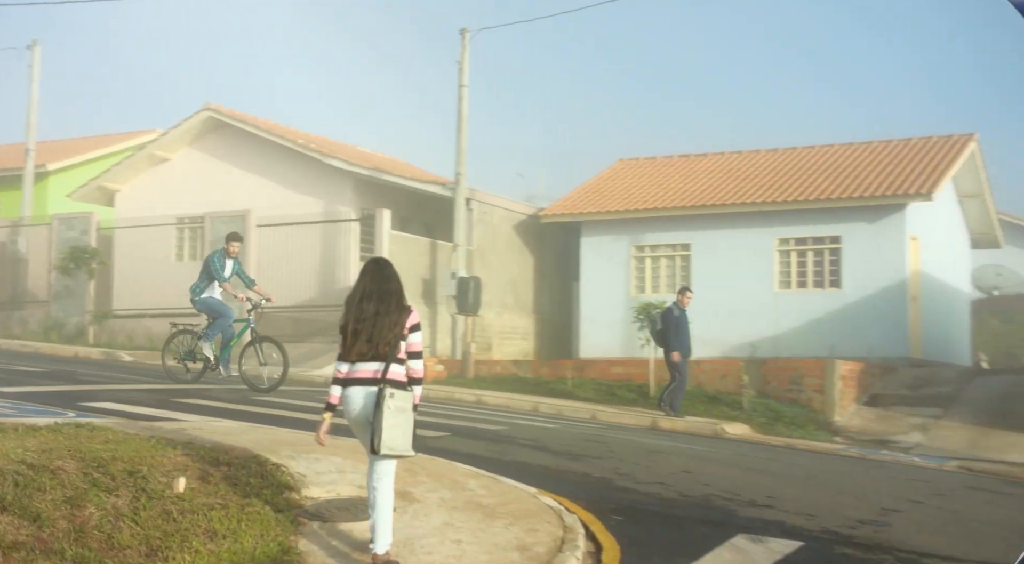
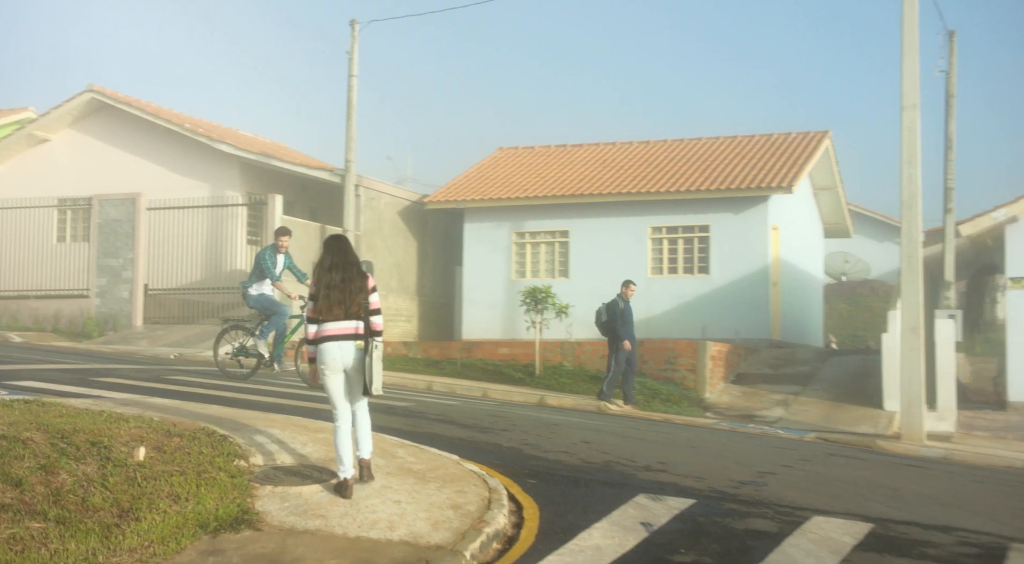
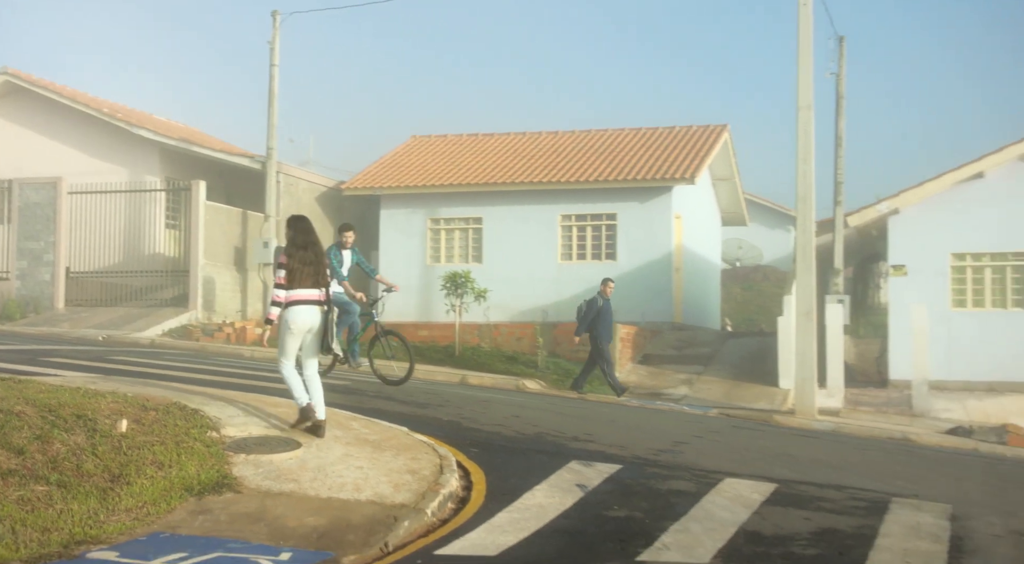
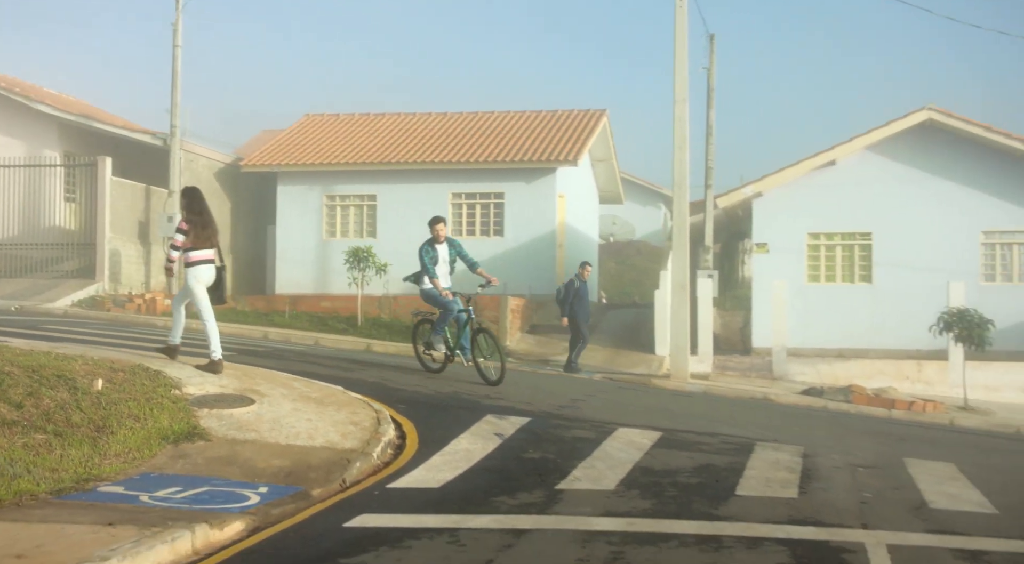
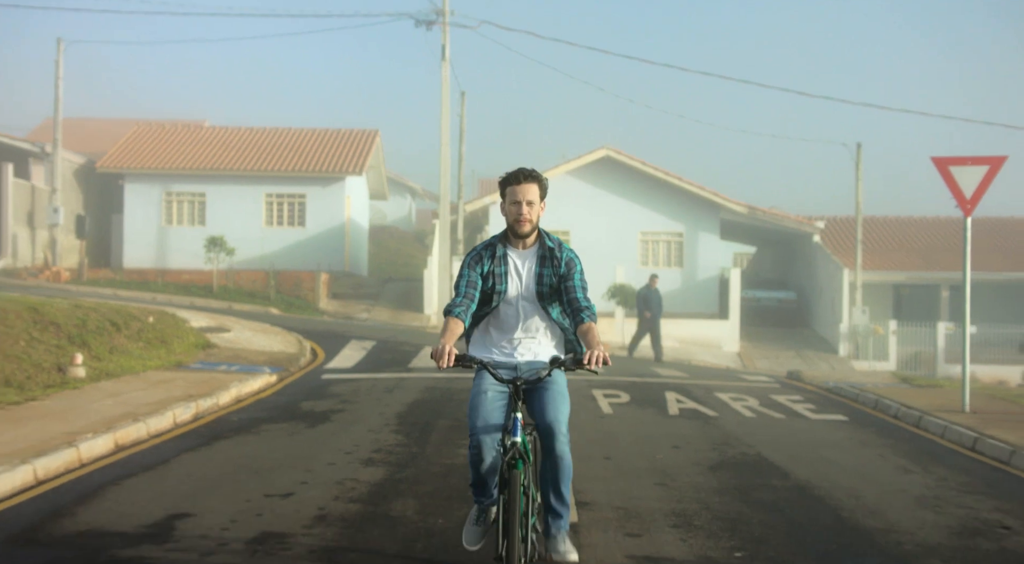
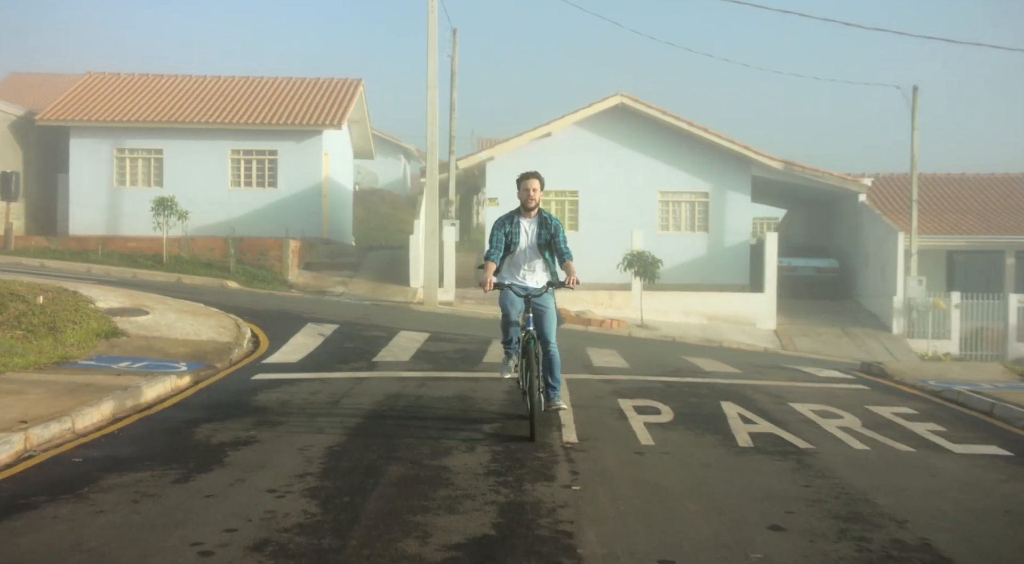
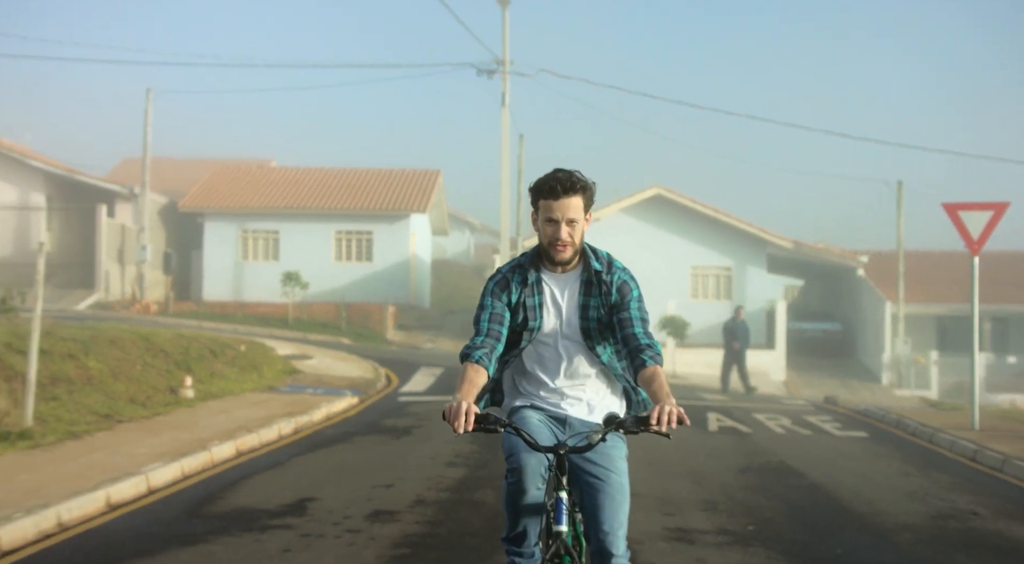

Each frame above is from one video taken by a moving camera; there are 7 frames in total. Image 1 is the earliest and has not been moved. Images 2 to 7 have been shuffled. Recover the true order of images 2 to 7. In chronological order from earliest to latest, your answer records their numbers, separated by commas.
2, 3, 4, 6, 5, 7
